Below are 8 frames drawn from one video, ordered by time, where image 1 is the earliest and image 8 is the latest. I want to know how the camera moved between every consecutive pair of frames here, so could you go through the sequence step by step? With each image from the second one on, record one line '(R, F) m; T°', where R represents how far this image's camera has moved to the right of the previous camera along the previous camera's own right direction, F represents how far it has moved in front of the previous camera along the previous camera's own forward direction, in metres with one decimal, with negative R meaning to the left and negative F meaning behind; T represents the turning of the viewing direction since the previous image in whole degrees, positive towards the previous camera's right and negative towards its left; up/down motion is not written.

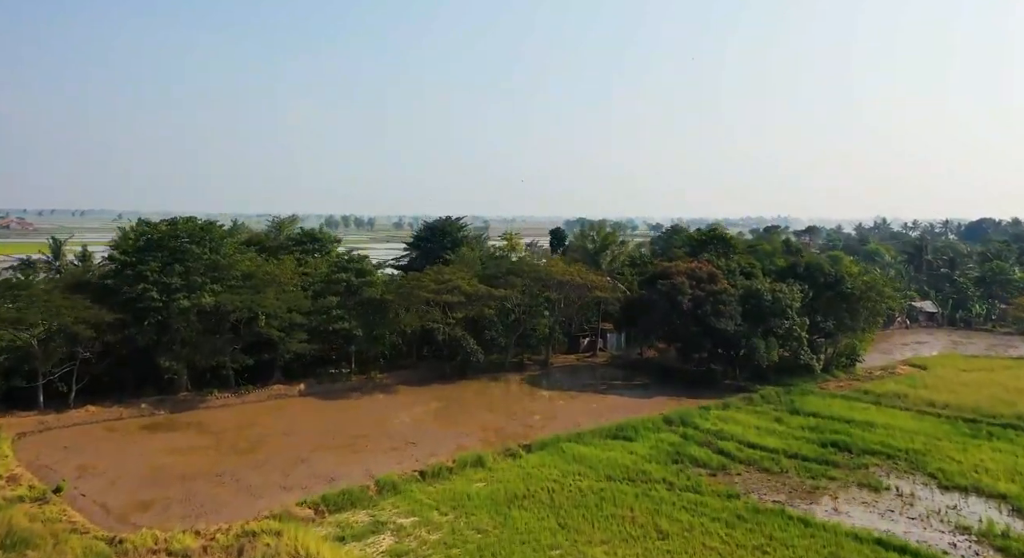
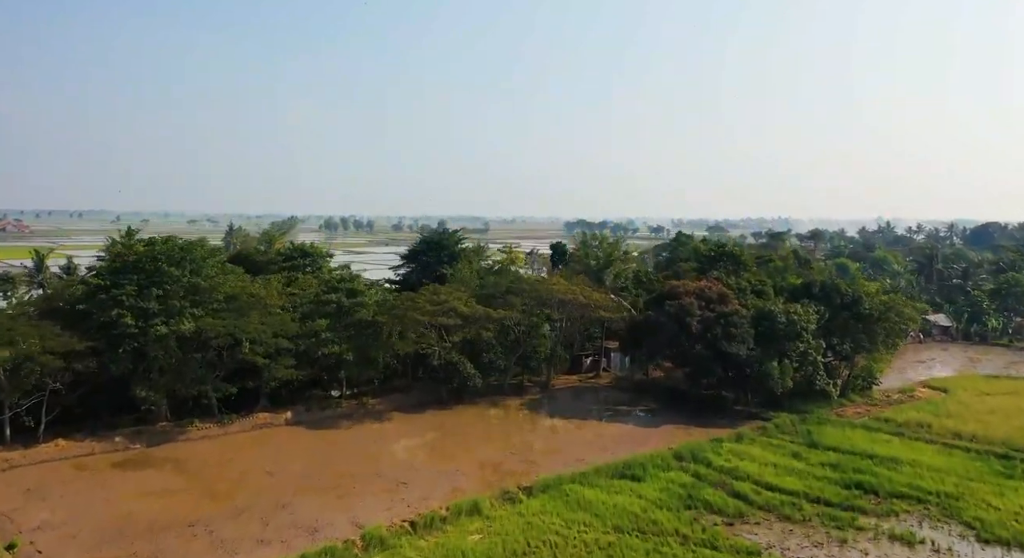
(0.0, +1.3) m; 0°
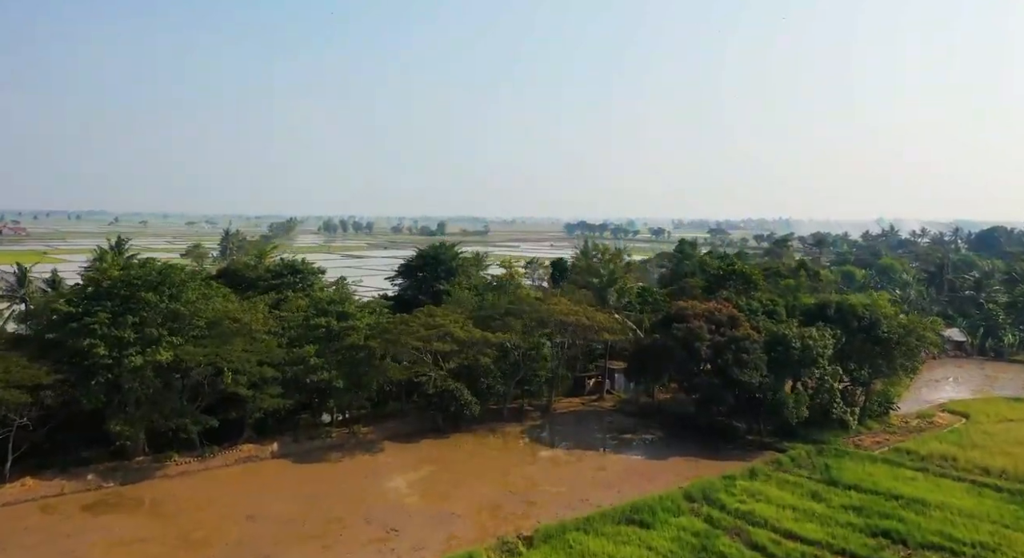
(0.0, +1.2) m; 0°
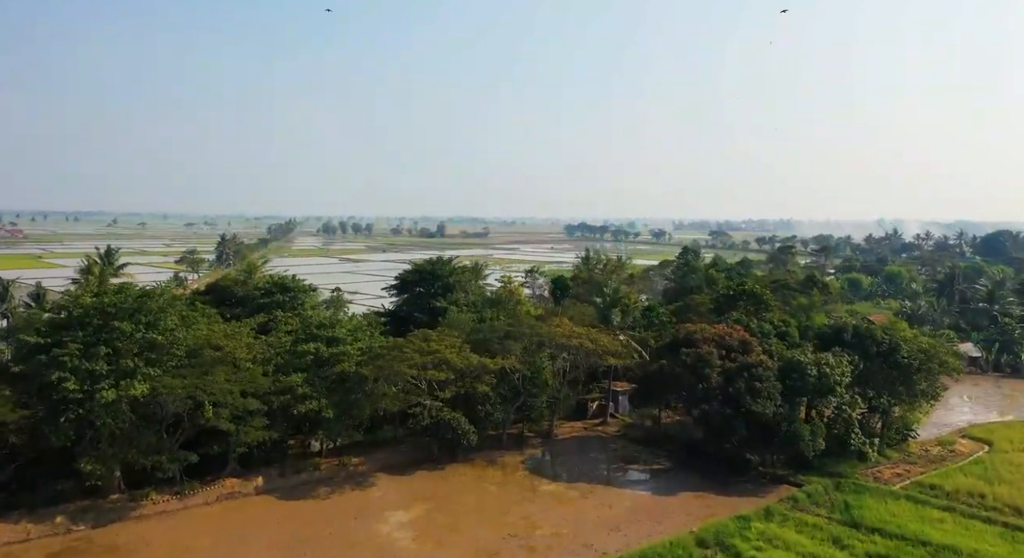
(0.0, +1.2) m; 0°
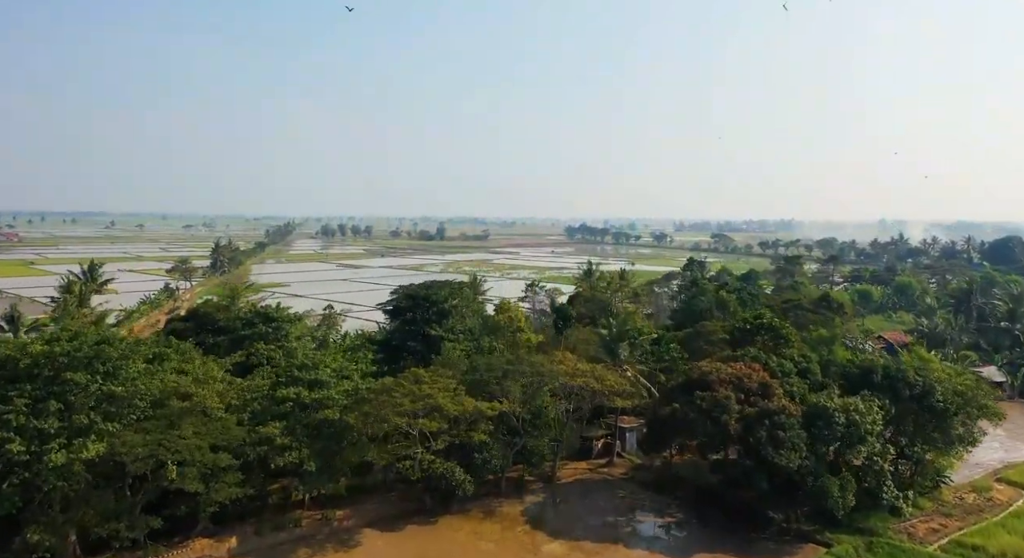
(0.0, +1.8) m; 0°
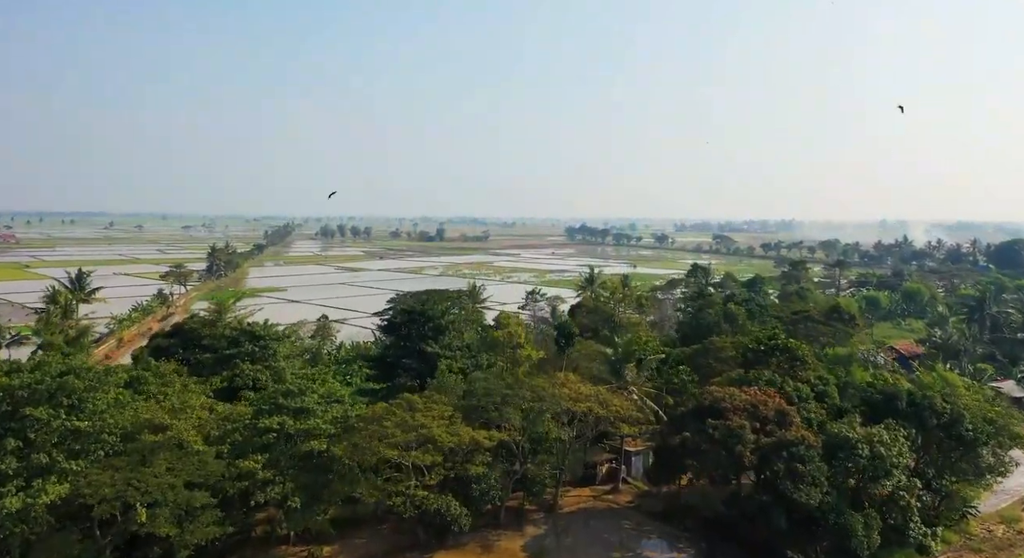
(0.0, +1.3) m; 0°
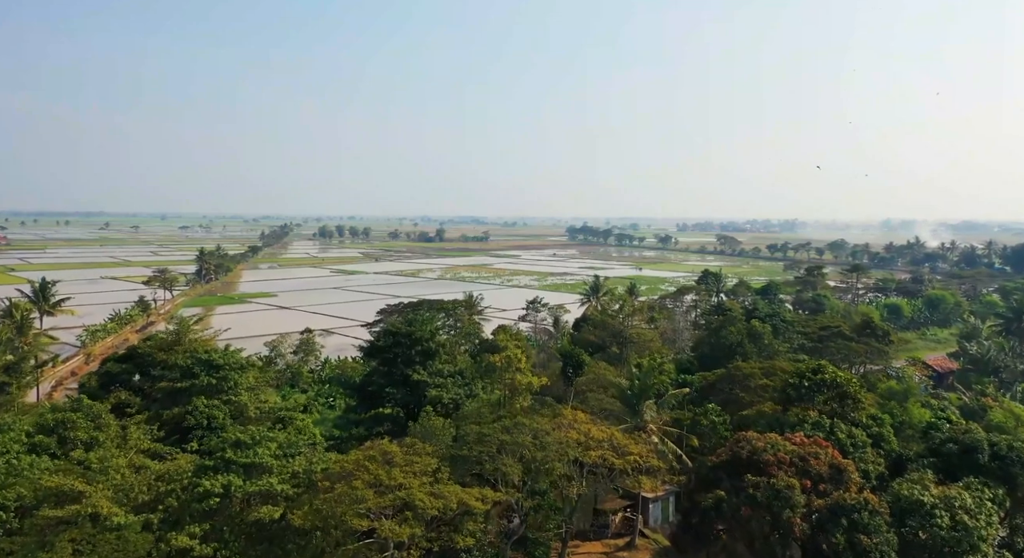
(+0.1, +3.3) m; 0°
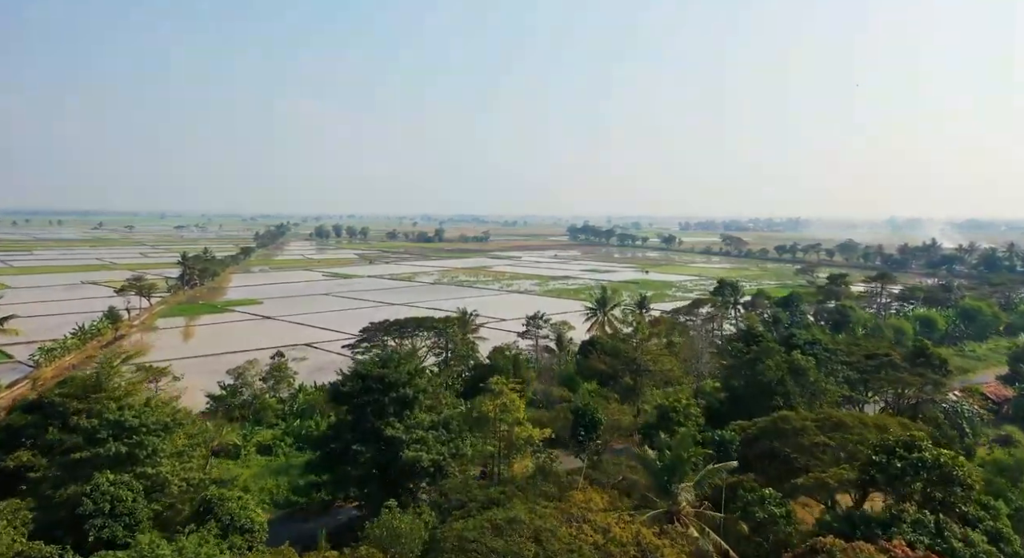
(+0.1, +4.5) m; 0°
